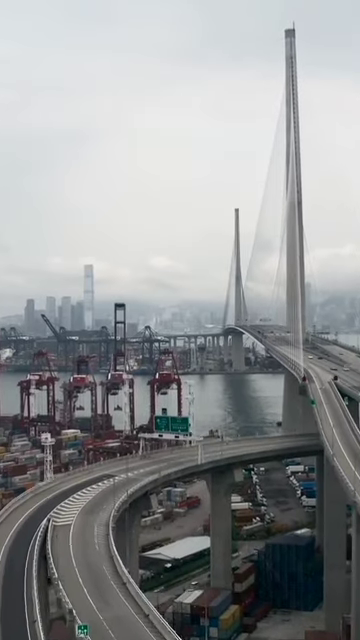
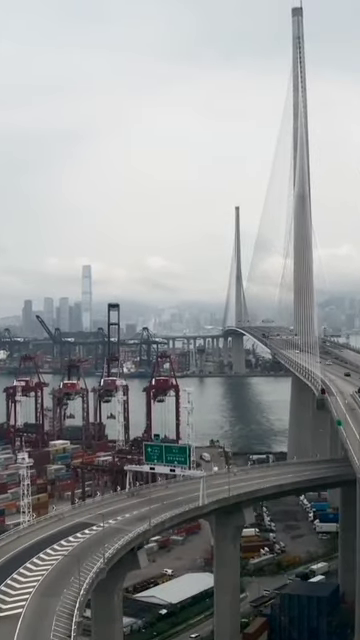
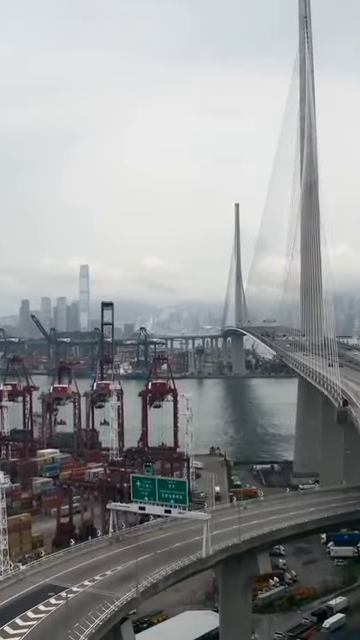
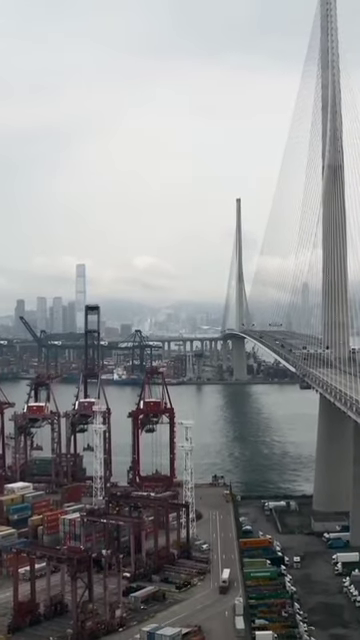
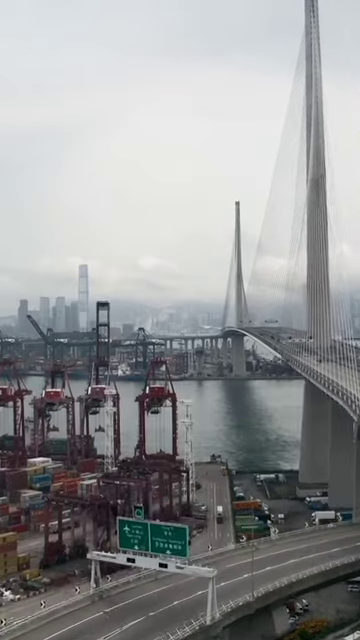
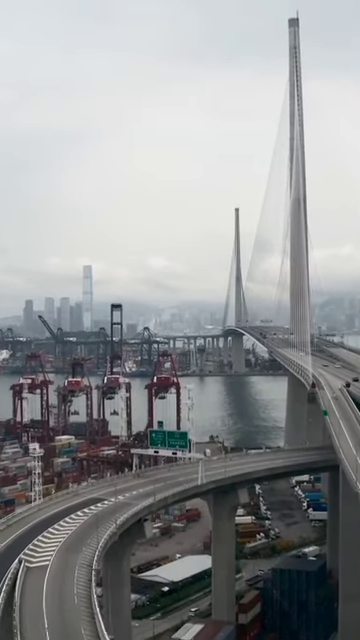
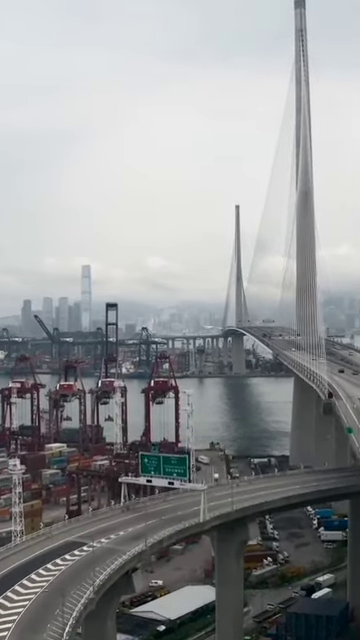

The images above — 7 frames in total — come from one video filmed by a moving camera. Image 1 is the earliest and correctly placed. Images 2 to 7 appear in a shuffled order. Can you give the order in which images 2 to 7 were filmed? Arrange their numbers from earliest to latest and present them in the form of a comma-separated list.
6, 2, 7, 3, 5, 4
